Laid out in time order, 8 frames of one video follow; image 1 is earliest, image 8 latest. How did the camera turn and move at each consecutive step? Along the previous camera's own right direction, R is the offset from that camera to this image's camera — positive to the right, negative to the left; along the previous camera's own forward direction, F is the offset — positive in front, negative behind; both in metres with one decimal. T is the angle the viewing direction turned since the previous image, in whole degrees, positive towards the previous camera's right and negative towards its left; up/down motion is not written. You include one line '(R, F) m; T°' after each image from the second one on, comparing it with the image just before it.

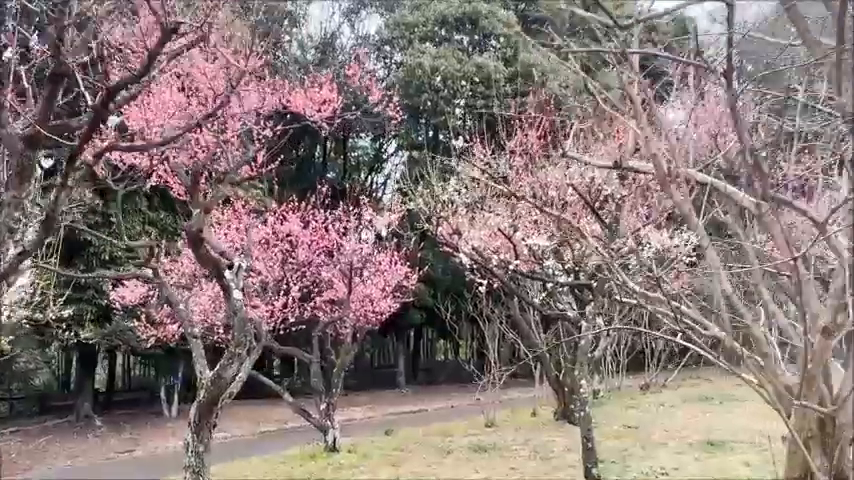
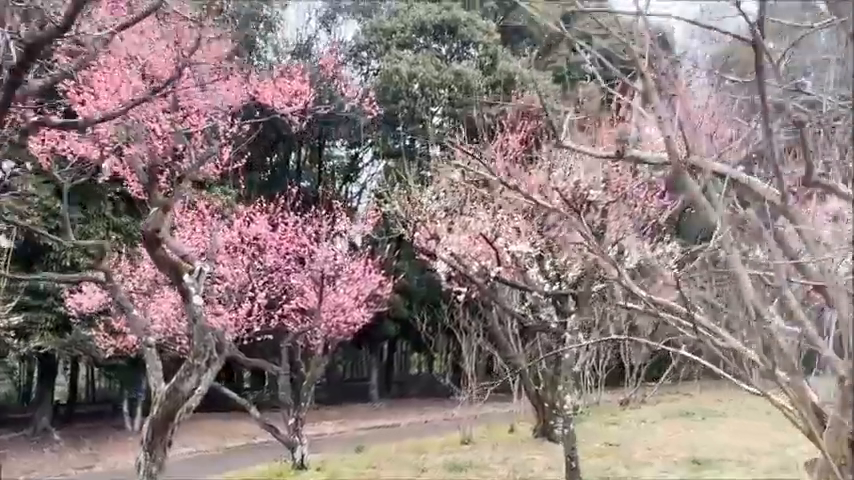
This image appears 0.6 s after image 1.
(0.0, +0.6) m; +2°
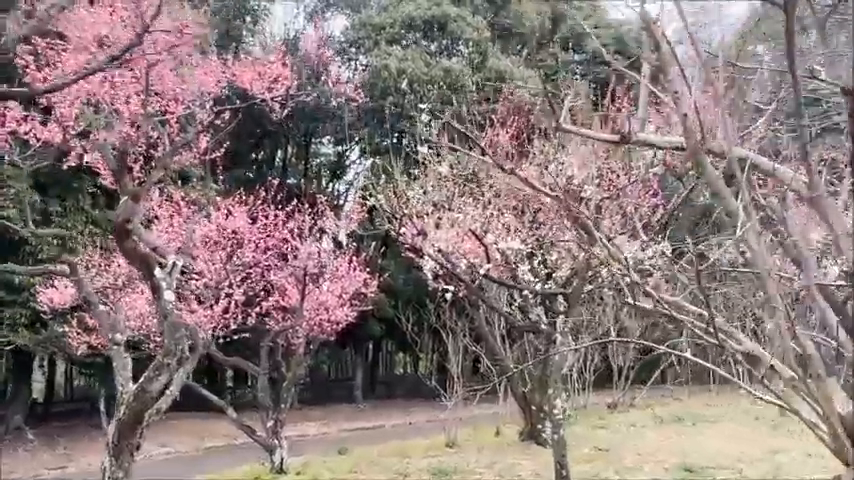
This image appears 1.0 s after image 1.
(0.0, +0.4) m; +1°
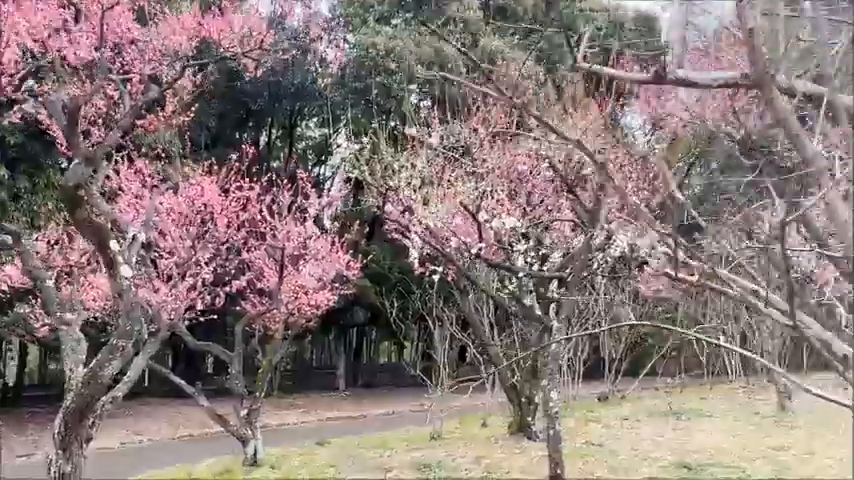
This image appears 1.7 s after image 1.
(0.0, +0.8) m; +1°
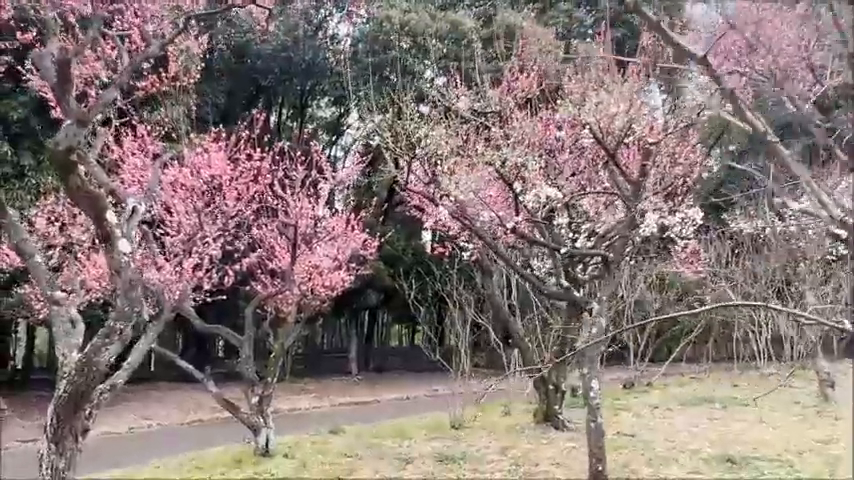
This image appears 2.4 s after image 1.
(-0.2, +0.7) m; -1°
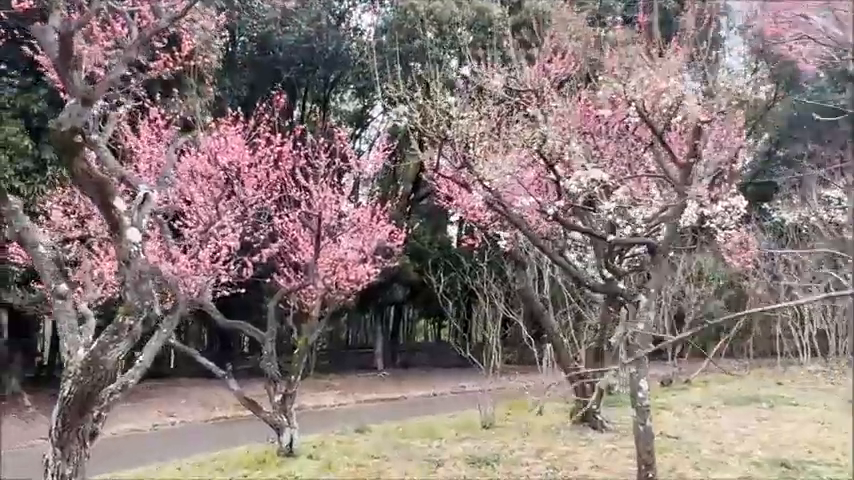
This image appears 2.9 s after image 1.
(-0.1, +0.6) m; -2°
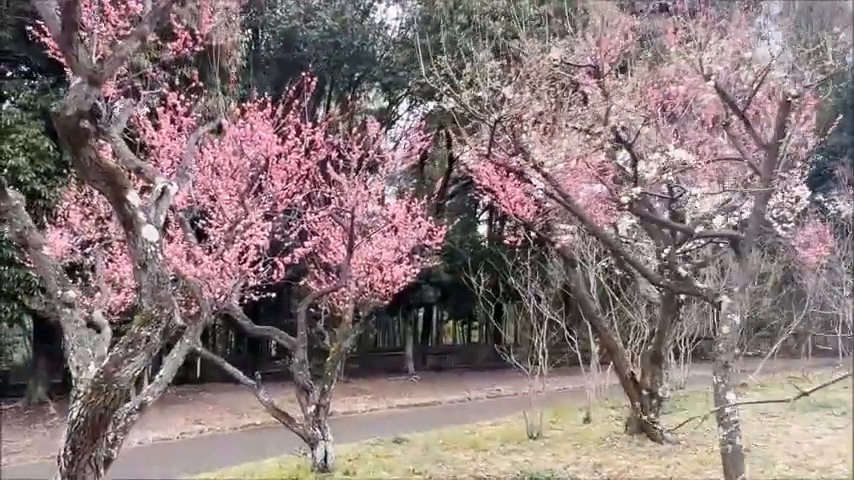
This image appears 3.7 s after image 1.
(-0.2, +0.8) m; -2°
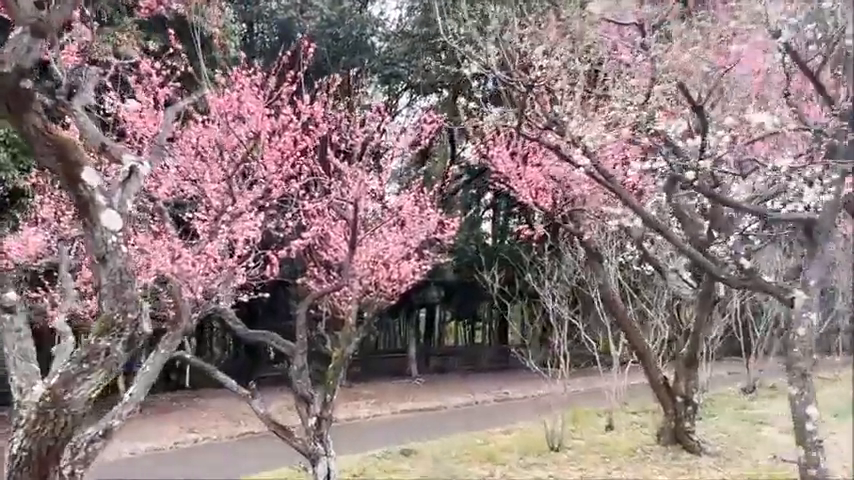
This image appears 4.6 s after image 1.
(-0.2, +1.0) m; 0°
